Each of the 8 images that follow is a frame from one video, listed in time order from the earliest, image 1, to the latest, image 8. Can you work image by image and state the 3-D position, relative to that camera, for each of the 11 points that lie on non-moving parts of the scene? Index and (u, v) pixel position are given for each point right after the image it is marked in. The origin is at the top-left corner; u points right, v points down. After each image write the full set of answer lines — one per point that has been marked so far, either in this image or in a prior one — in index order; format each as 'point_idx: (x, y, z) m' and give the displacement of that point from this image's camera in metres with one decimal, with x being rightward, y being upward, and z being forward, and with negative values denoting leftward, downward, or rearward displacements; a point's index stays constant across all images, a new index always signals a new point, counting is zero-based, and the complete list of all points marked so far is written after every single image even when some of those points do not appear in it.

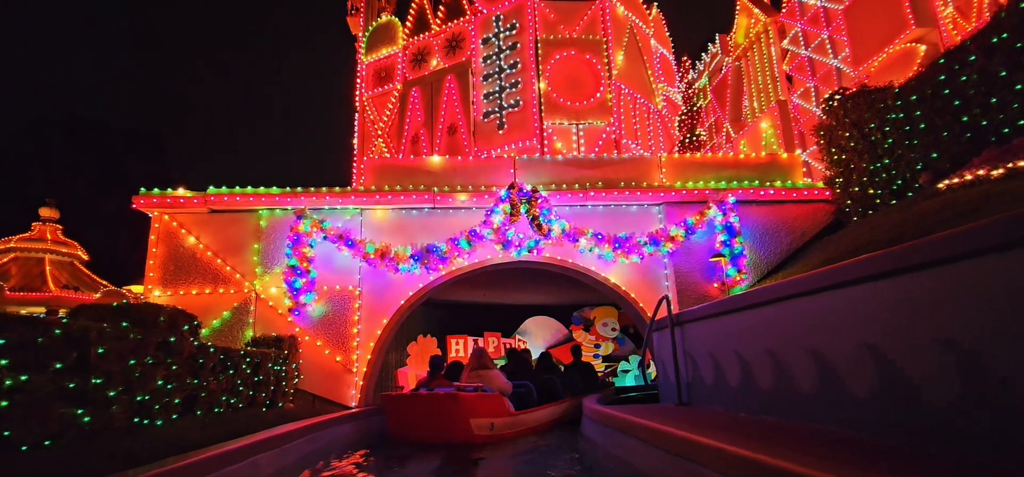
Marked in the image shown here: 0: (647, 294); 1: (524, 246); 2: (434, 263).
0: (+2.2, -0.9, +8.3) m
1: (+0.2, -0.1, +8.0) m
2: (-1.2, -0.4, +7.9) m
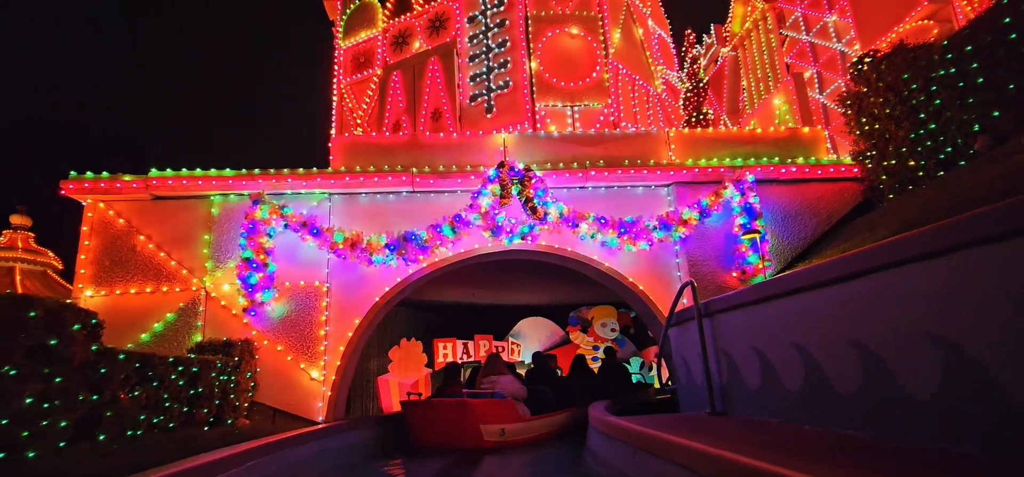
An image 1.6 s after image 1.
0: (+2.0, -0.7, +7.3) m
1: (+0.1, +0.1, +7.0) m
2: (-1.3, -0.2, +6.8) m
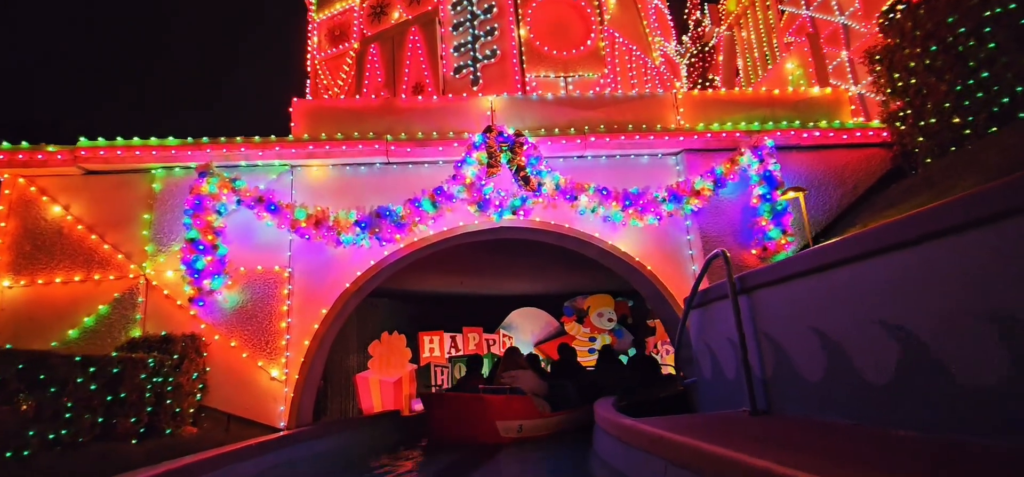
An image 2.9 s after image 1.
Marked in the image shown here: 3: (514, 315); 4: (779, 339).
0: (+1.9, -0.3, +6.5) m
1: (-0.1, +0.4, +6.1) m
2: (-1.4, +0.1, +5.9) m
3: (+0.1, -2.0, +13.9) m
4: (+1.7, -0.6, +3.4) m
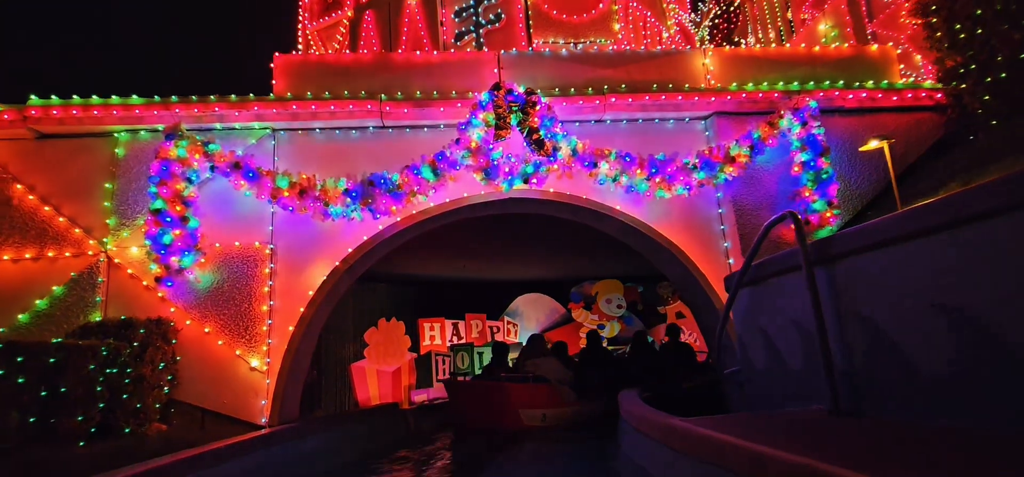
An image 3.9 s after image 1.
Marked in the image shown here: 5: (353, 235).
0: (+2.0, 0.0, +5.8) m
1: (+0.1, +0.7, +5.4) m
2: (-1.3, +0.3, +5.2) m
3: (+0.2, -1.6, +13.2) m
4: (+1.8, -0.4, +2.7) m
5: (-1.7, 0.0, +5.4) m
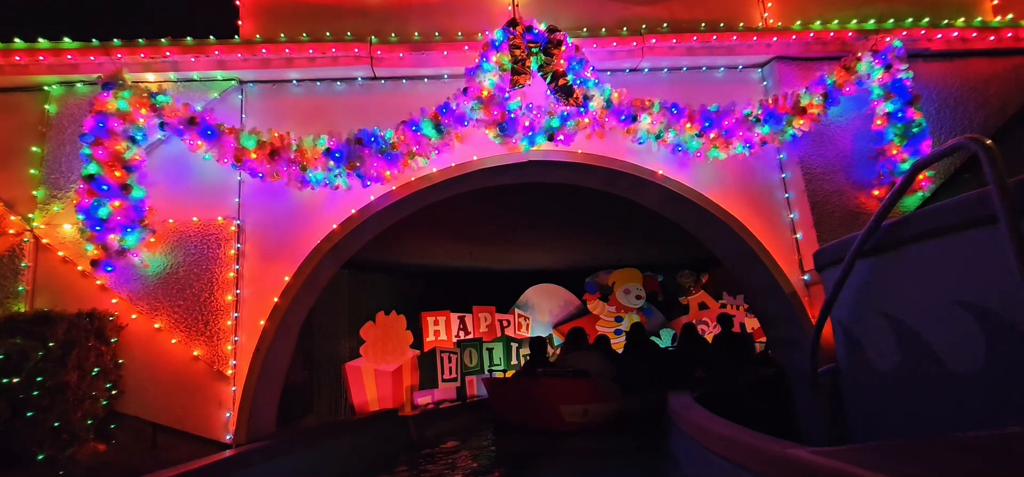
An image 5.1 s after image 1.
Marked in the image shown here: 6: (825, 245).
0: (+2.2, +0.2, +4.7) m
1: (+0.2, +0.9, +4.4) m
2: (-1.1, +0.6, +4.2) m
3: (+0.4, -1.3, +12.2) m
4: (+2.0, -0.2, +1.7) m
5: (-1.5, +0.3, +4.4) m
6: (+2.7, -0.1, +4.5) m
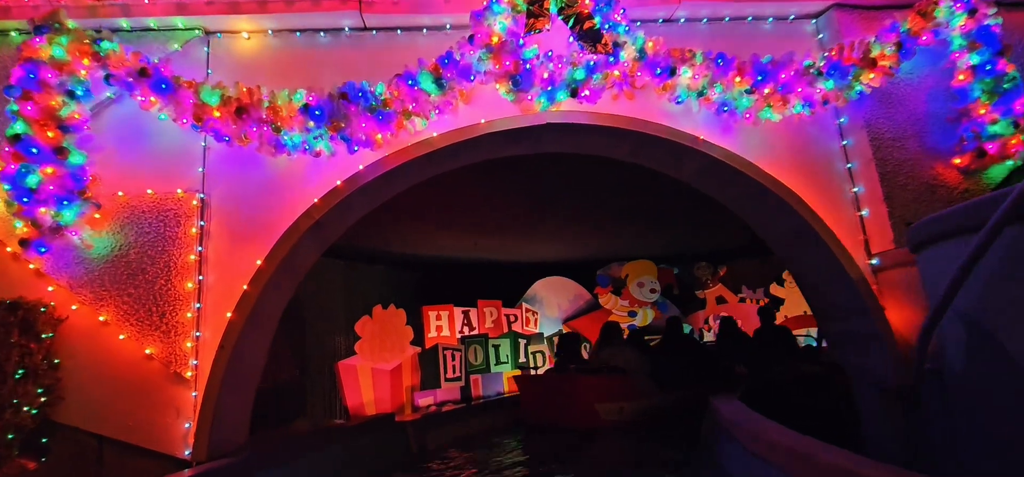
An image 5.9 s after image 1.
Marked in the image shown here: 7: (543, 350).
0: (+2.3, +0.4, +4.0) m
1: (+0.3, +1.1, +3.6) m
2: (-1.0, +0.7, +3.5) m
3: (+0.6, -1.0, +11.5) m
4: (+2.1, 0.0, +1.0) m
5: (-1.4, +0.4, +3.7) m
6: (+2.8, +0.1, +3.8) m
7: (+0.7, -2.5, +11.8) m
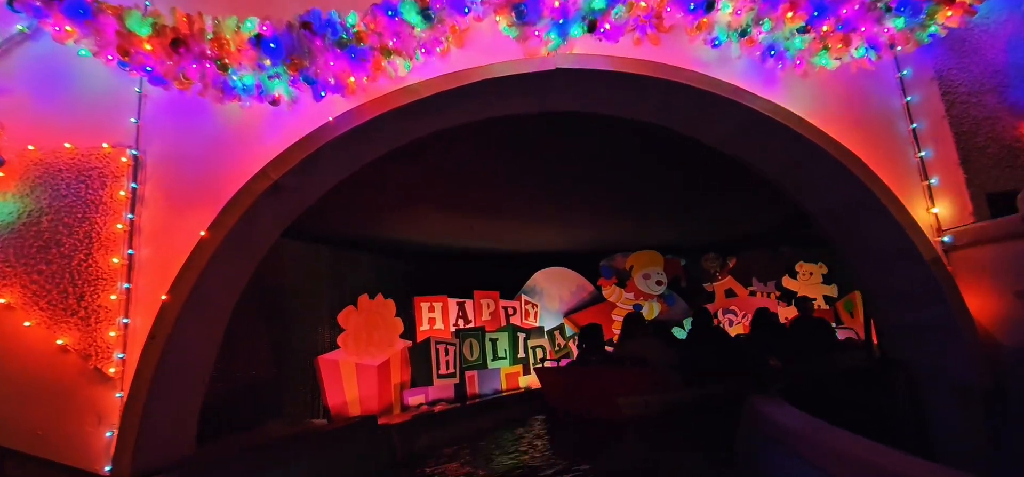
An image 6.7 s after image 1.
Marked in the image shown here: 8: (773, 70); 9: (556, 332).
0: (+2.3, +0.6, +3.4) m
1: (+0.3, +1.2, +3.0) m
2: (-1.0, +0.9, +2.9) m
3: (+0.5, -0.8, +10.9) m
4: (+2.1, +0.1, +0.3) m
5: (-1.4, +0.6, +3.0) m
6: (+2.8, +0.3, +3.2) m
7: (+0.7, -2.3, +11.1) m
8: (+1.7, +1.1, +3.4) m
9: (+1.0, -2.1, +11.5) m
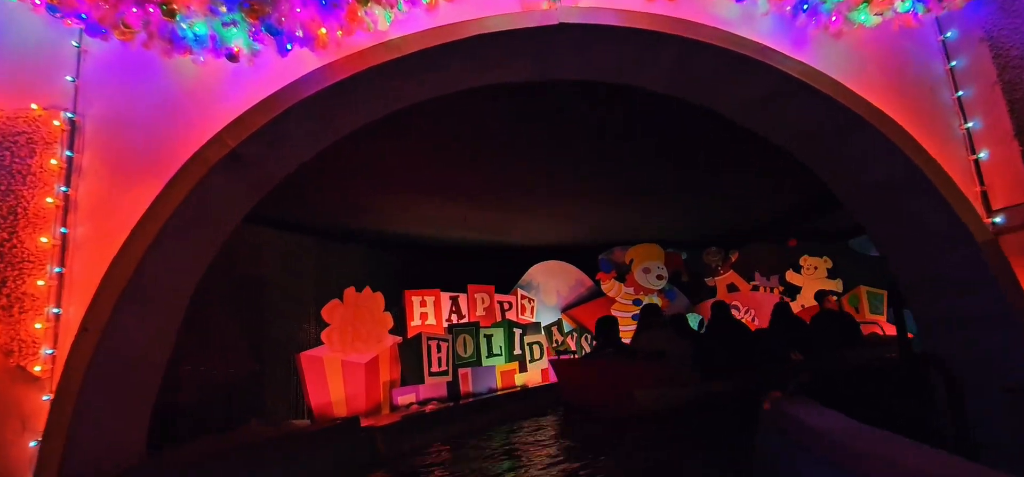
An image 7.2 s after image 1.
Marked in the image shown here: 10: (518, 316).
0: (+2.3, +0.7, +3.0) m
1: (+0.3, +1.4, +2.6) m
2: (-1.0, +1.0, +2.4) m
3: (+0.4, -0.7, +10.5) m
4: (+2.1, +0.2, -0.1) m
5: (-1.4, +0.7, +2.6) m
6: (+2.8, +0.4, +2.8) m
7: (+0.6, -2.1, +10.7) m
8: (+1.7, +1.2, +3.0) m
9: (+0.9, -1.9, +11.1) m
10: (+0.1, -1.5, +10.4) m
